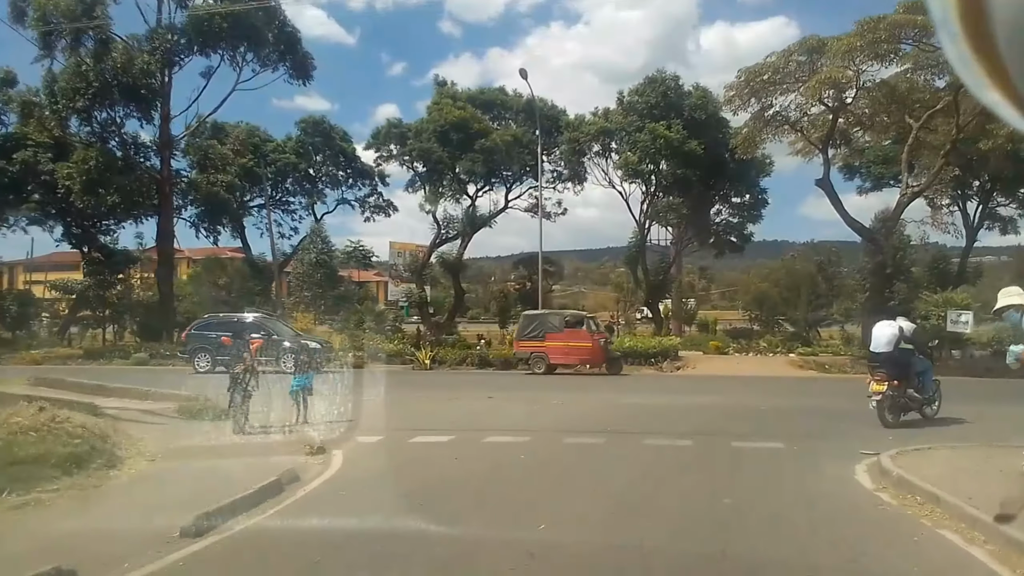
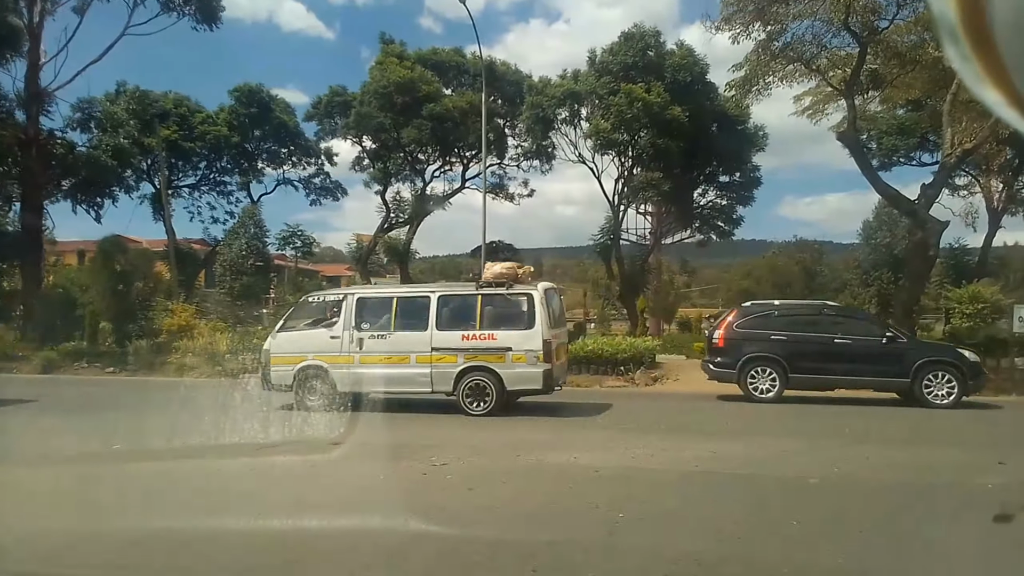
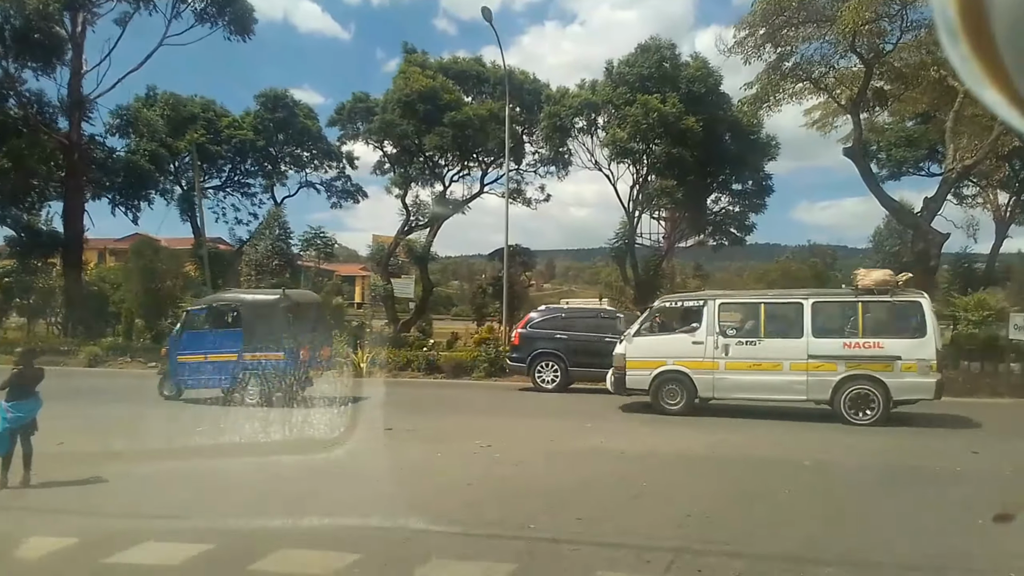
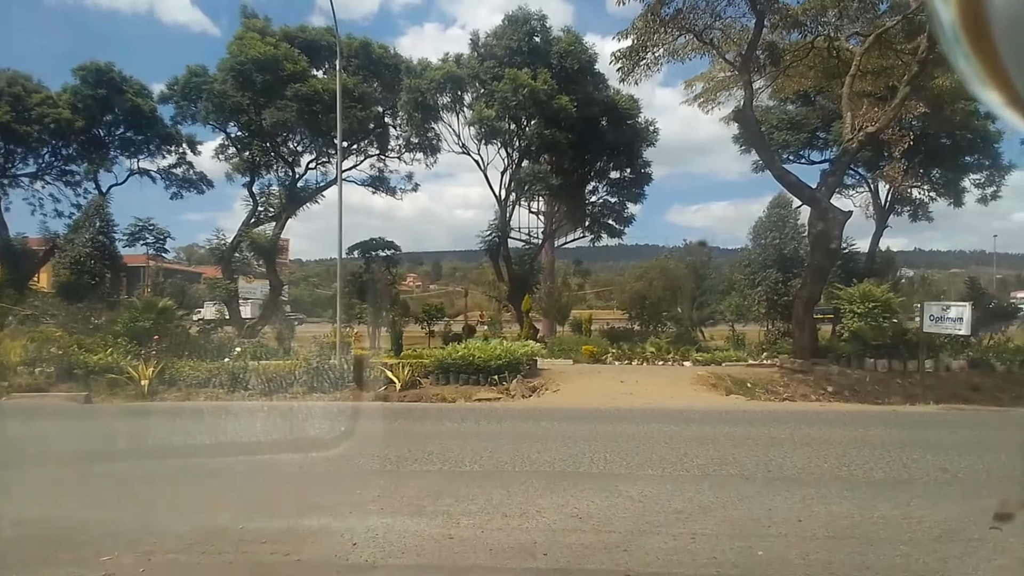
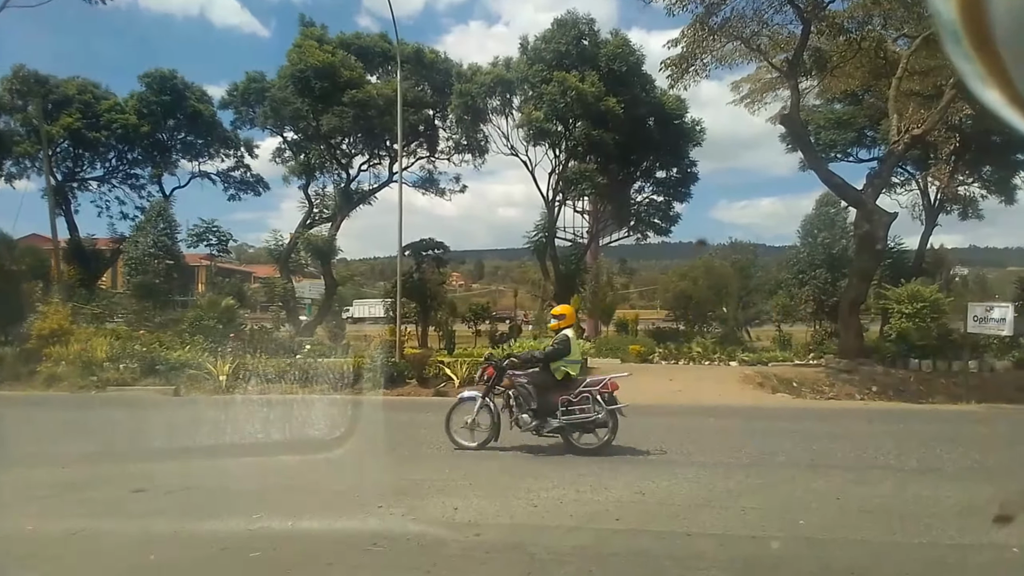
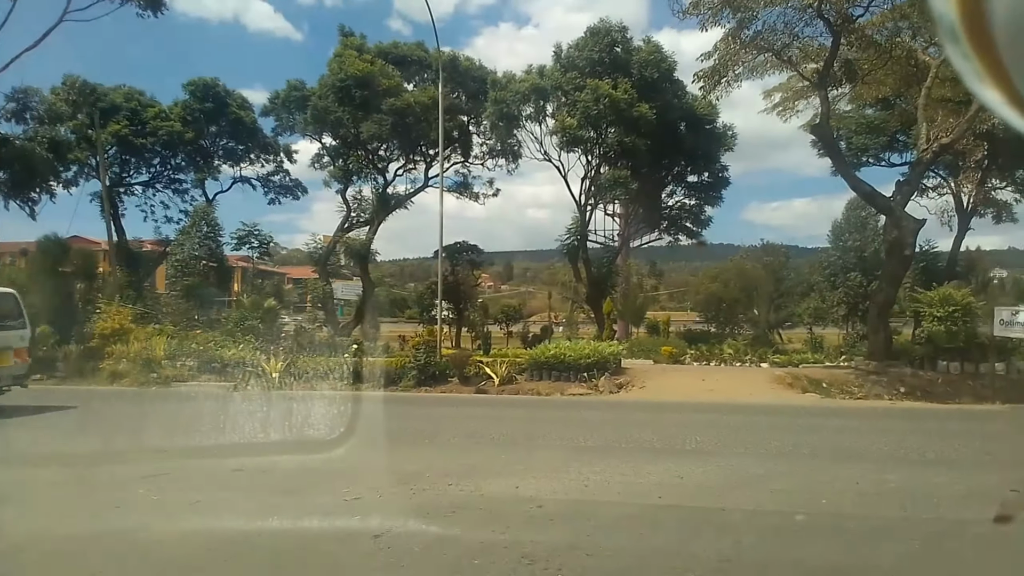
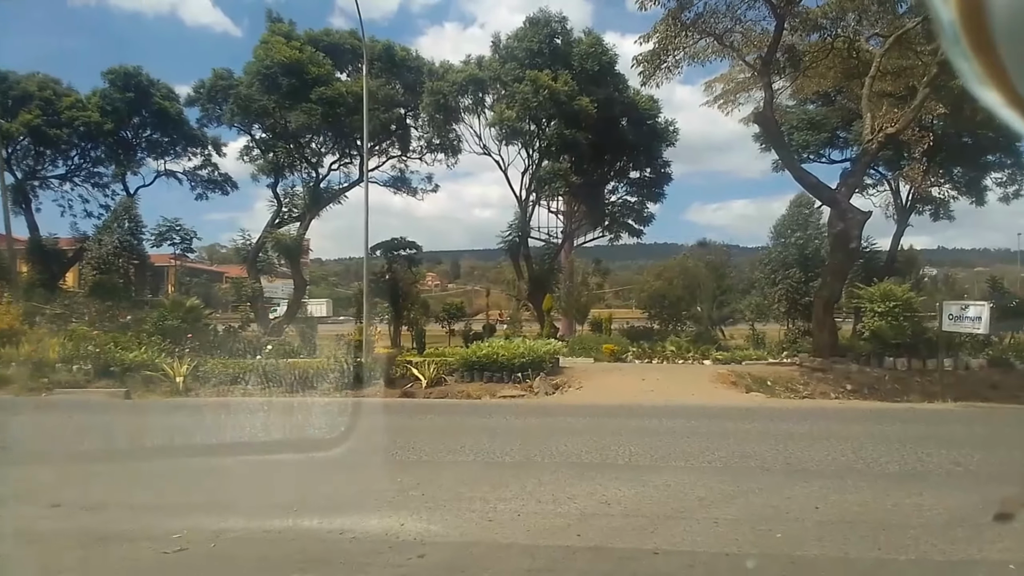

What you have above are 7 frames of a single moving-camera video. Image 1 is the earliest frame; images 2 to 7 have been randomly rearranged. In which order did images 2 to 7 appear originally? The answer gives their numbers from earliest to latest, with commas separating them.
3, 2, 6, 5, 7, 4
